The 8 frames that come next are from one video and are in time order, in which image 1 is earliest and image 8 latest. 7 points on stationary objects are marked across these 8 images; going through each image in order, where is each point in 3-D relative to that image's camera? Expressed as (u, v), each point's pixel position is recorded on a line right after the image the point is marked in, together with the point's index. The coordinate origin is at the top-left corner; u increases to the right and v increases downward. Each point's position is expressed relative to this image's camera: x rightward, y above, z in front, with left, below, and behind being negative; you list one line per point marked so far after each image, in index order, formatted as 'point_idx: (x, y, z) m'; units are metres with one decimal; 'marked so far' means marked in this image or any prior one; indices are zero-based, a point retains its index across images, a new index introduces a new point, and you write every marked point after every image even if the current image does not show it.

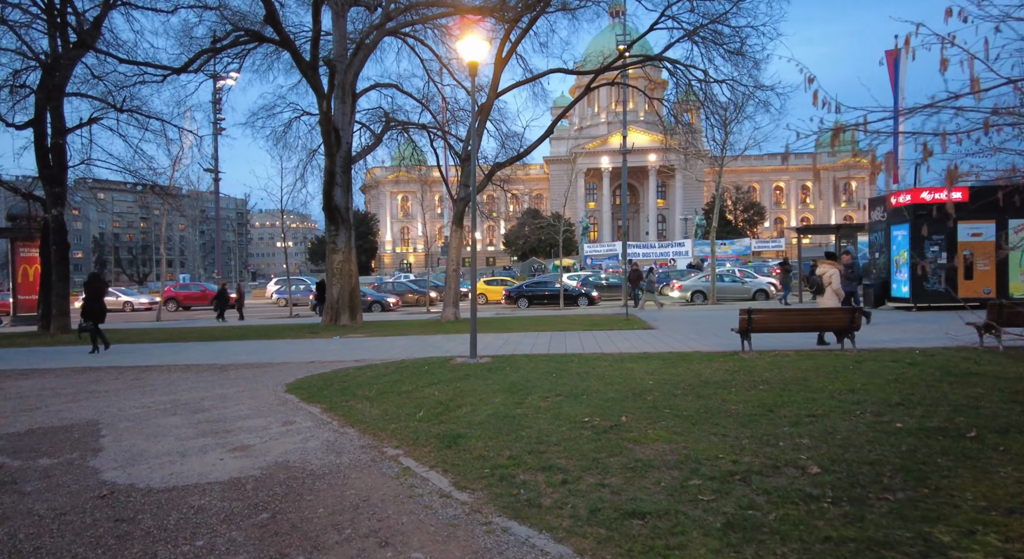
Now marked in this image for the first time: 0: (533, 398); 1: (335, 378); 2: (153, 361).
0: (+0.2, -1.3, +7.1) m
1: (-2.6, -1.5, +9.8) m
2: (-7.2, -1.6, +13.1) m
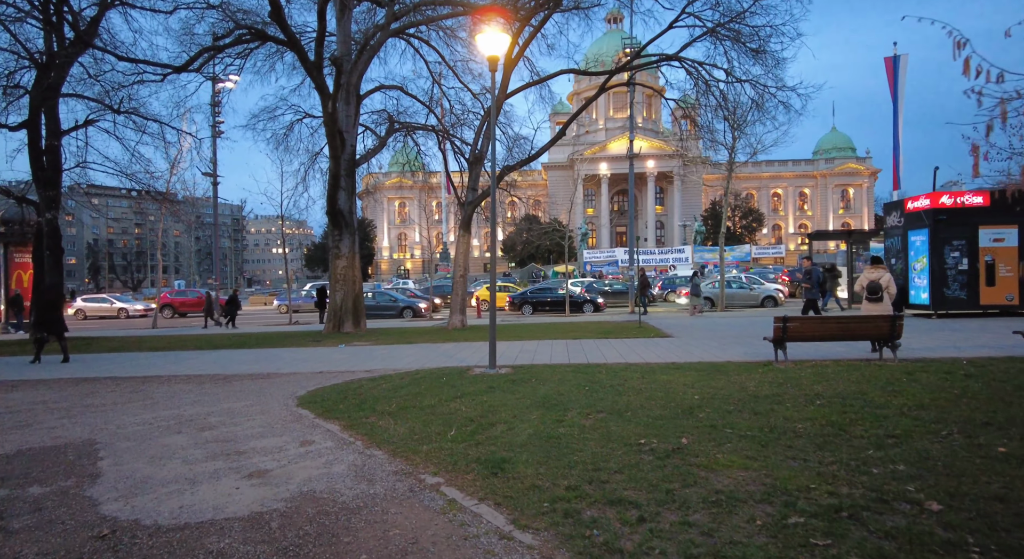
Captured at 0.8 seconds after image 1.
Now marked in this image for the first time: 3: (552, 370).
0: (+0.6, -1.3, +6.5) m
1: (-2.3, -1.6, +9.1) m
2: (-6.8, -1.7, +12.4) m
3: (+0.6, -1.4, +10.3) m
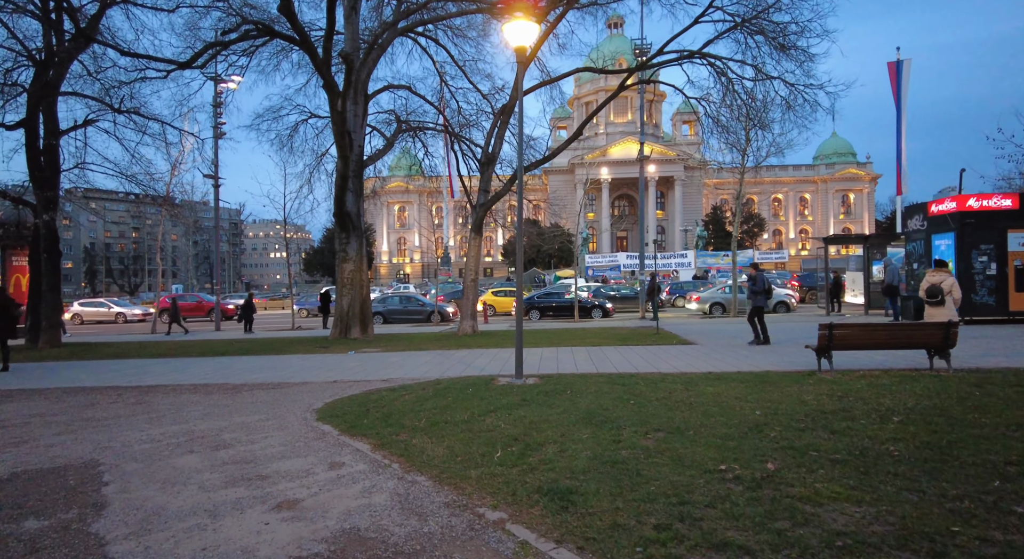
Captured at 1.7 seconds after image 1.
0: (+1.1, -1.4, +5.8) m
1: (-1.8, -1.6, +8.5) m
2: (-6.4, -1.8, +11.7) m
3: (+1.0, -1.5, +9.6) m
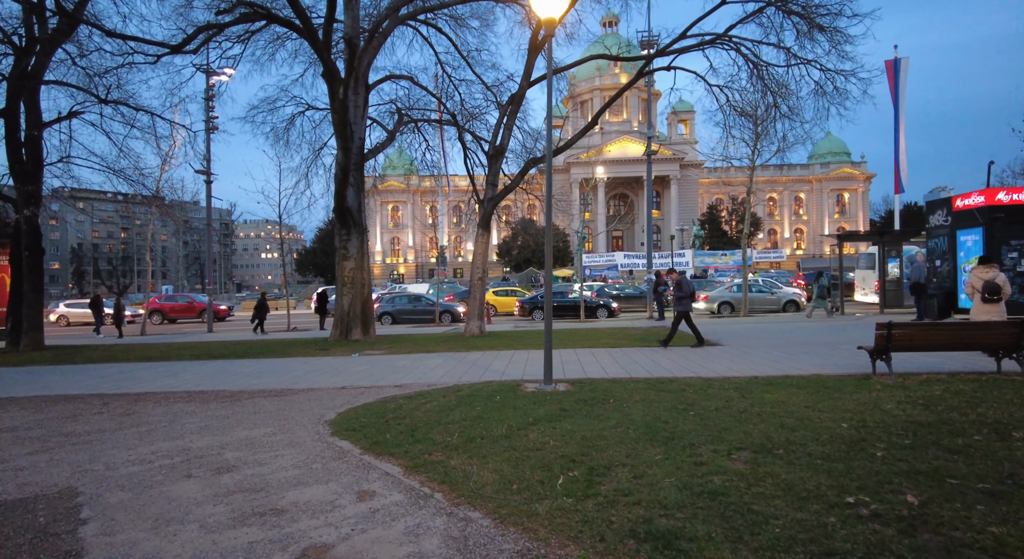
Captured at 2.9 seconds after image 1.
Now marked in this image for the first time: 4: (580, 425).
0: (+1.5, -1.3, +4.9) m
1: (-1.4, -1.6, +7.6) m
2: (-6.0, -1.7, +10.8) m
3: (+1.4, -1.4, +8.7) m
4: (+0.7, -1.4, +6.3) m
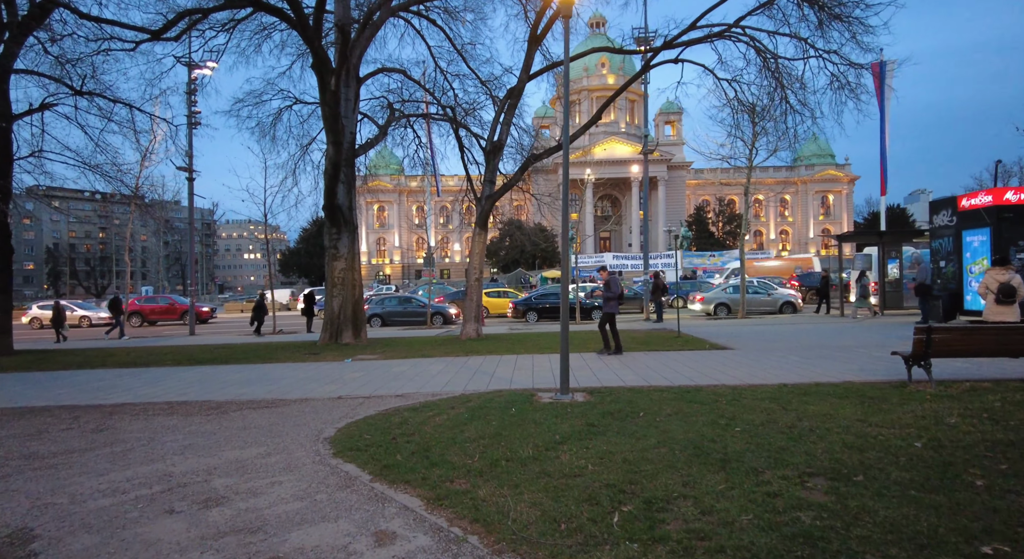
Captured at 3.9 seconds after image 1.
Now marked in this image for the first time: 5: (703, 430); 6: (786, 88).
0: (+1.8, -1.3, +4.2) m
1: (-1.2, -1.6, +6.8) m
2: (-5.9, -1.8, +9.9) m
3: (+1.6, -1.4, +8.0) m
4: (+0.9, -1.4, +5.6) m
5: (+1.8, -1.4, +6.0) m
6: (+6.0, +4.2, +14.5) m
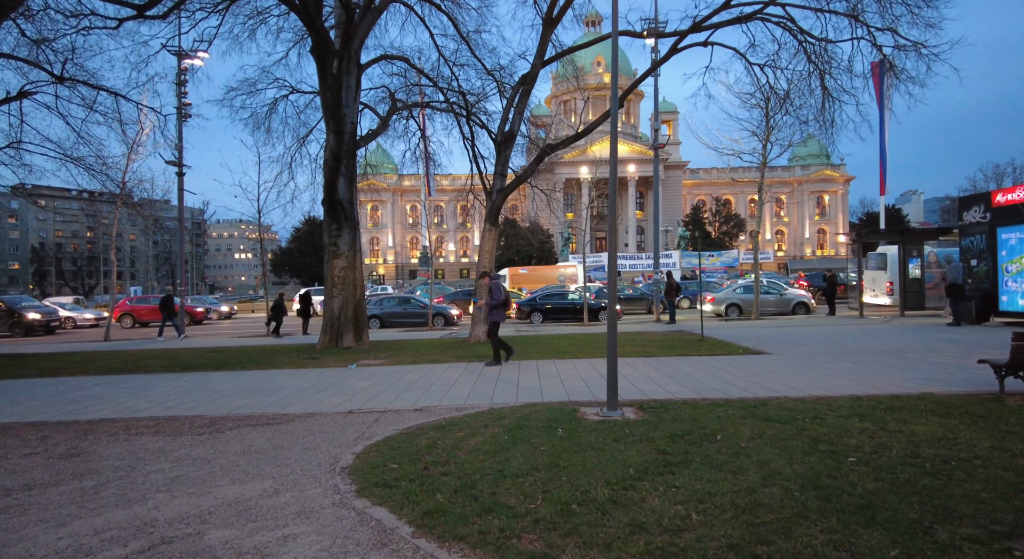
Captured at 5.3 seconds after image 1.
0: (+2.3, -1.3, +3.1) m
1: (-0.7, -1.5, +5.7) m
2: (-5.5, -1.7, +8.7) m
3: (+2.1, -1.4, +6.9) m
4: (+1.4, -1.4, +4.5) m
5: (+2.2, -1.3, +4.9) m
6: (+6.4, +4.2, +13.4) m
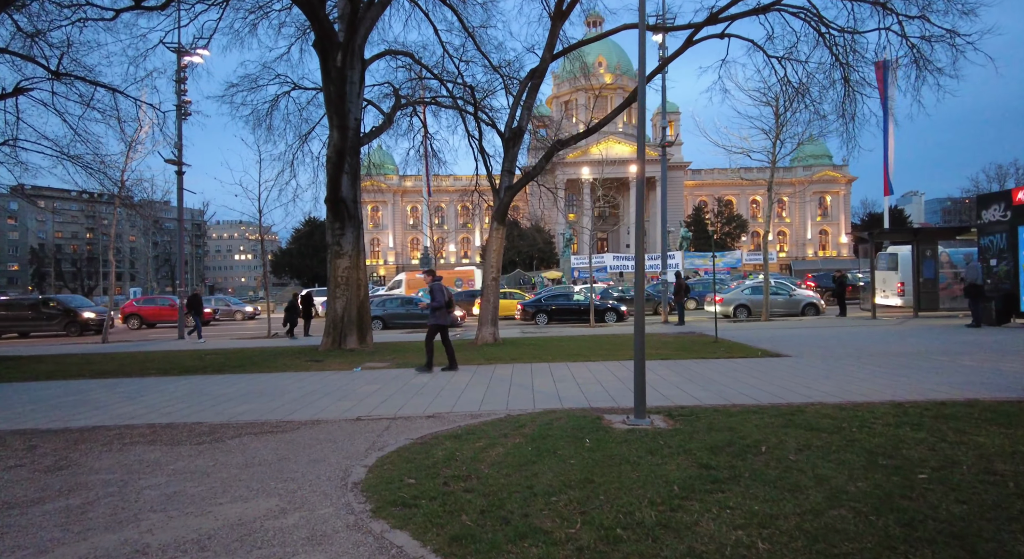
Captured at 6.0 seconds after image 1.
0: (+2.5, -1.3, +2.7) m
1: (-0.5, -1.5, +5.2) m
2: (-5.2, -1.7, +8.2) m
3: (+2.3, -1.4, +6.5) m
4: (+1.6, -1.4, +4.1) m
5: (+2.4, -1.3, +4.4) m
6: (+6.6, +4.2, +13.0) m
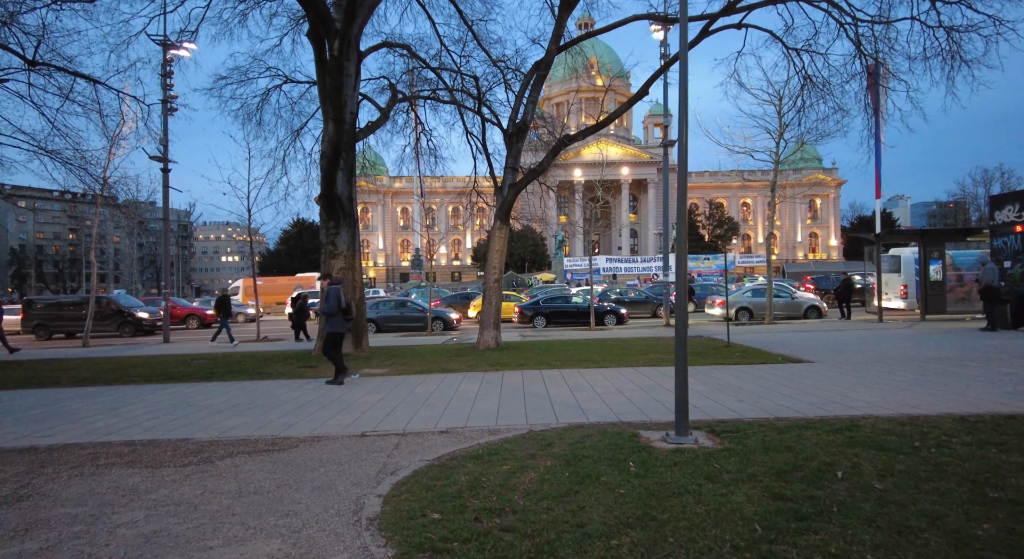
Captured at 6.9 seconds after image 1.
0: (+2.8, -1.3, +2.0) m
1: (-0.2, -1.5, +4.5) m
2: (-5.0, -1.7, +7.4) m
3: (+2.5, -1.4, +5.8) m
4: (+1.9, -1.4, +3.3) m
5: (+2.7, -1.3, +3.7) m
6: (+6.8, +4.2, +12.3) m
